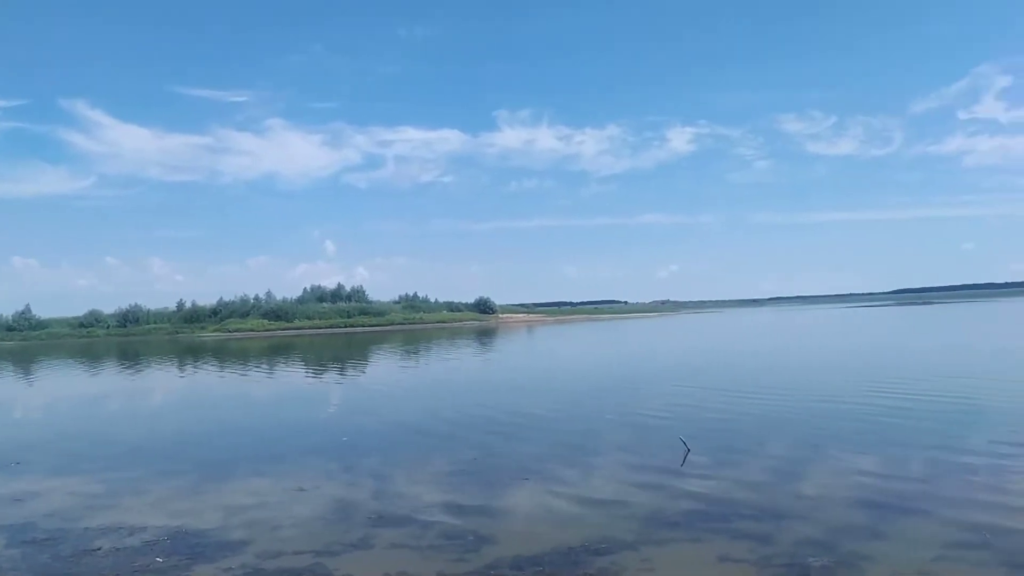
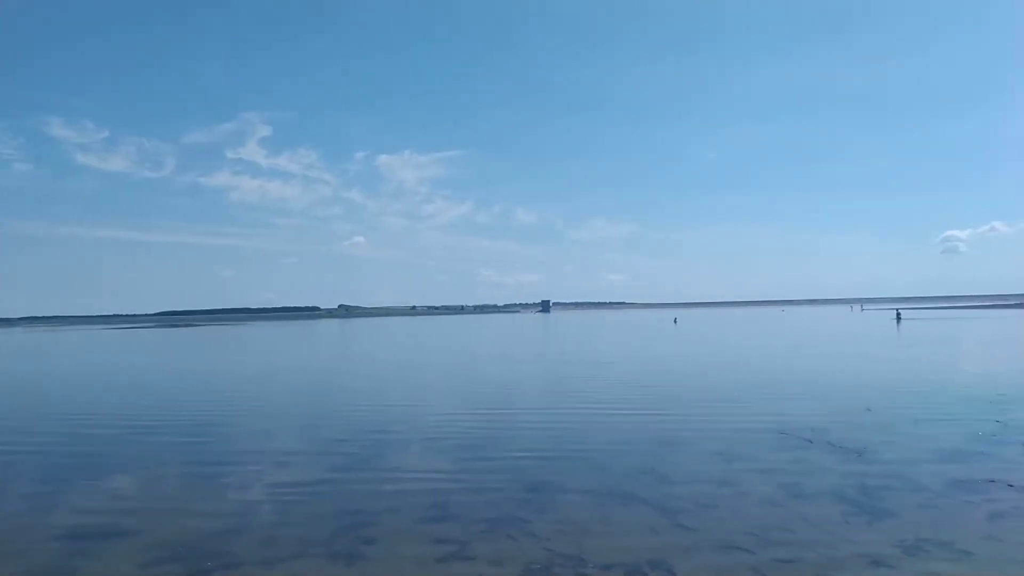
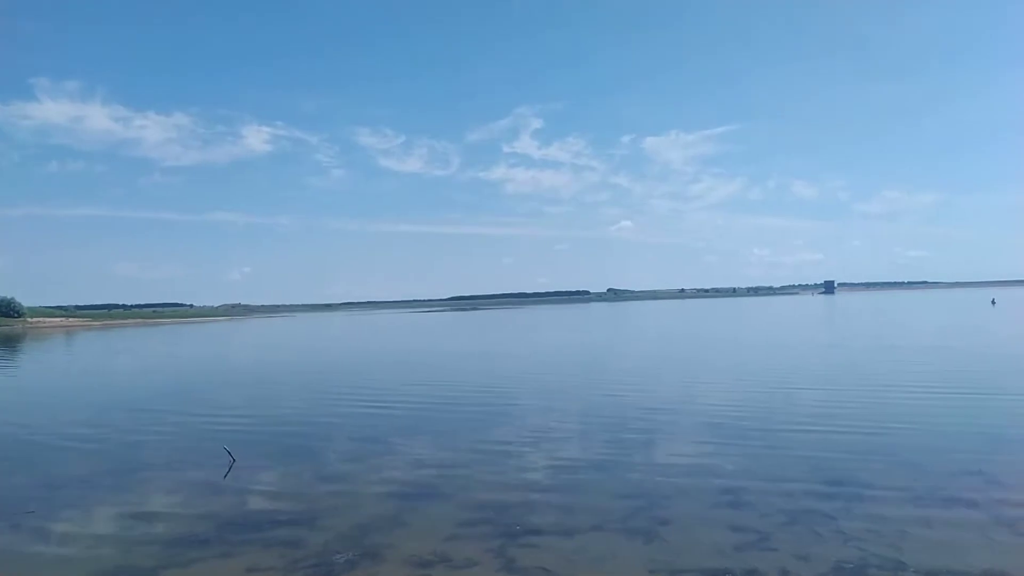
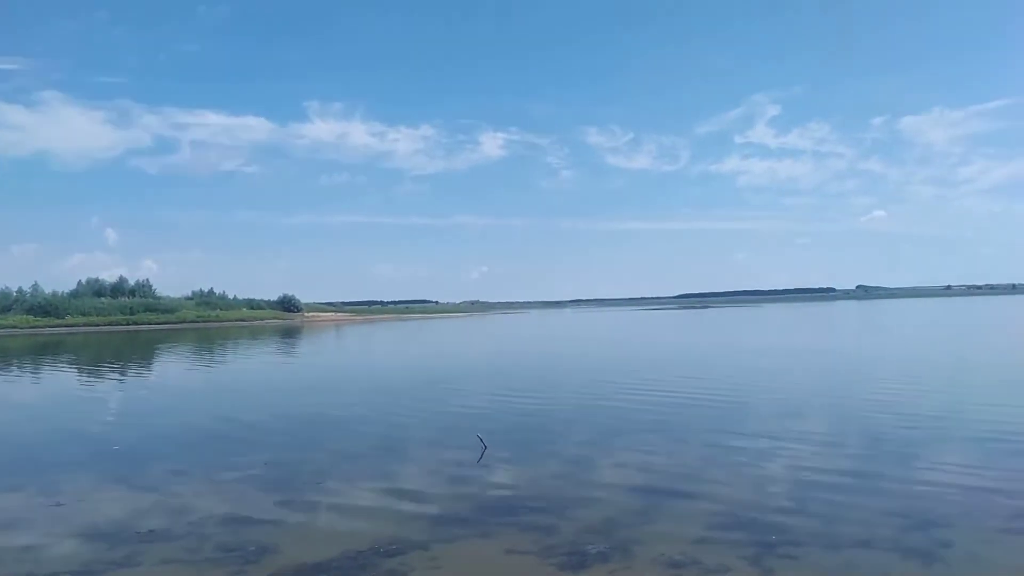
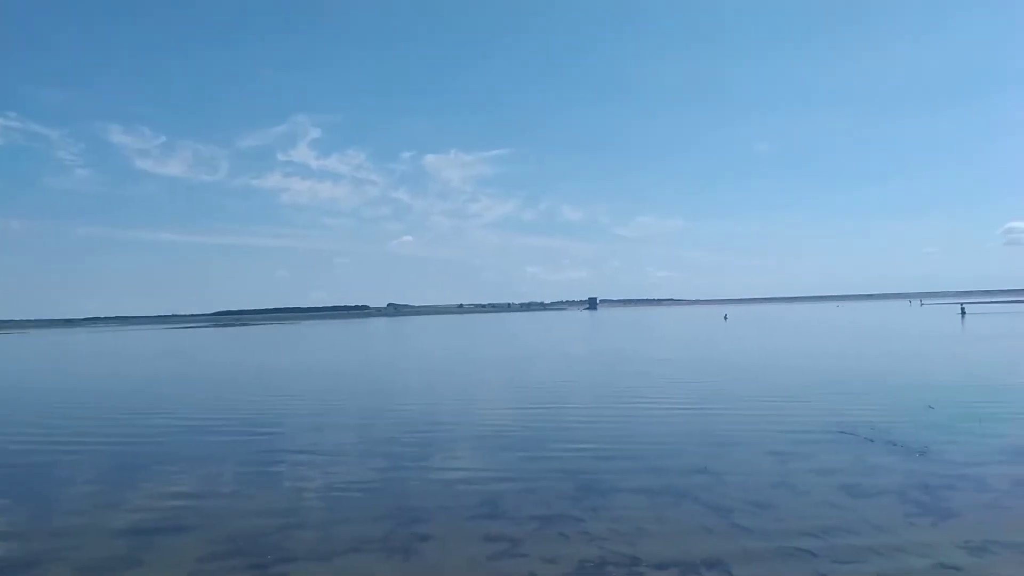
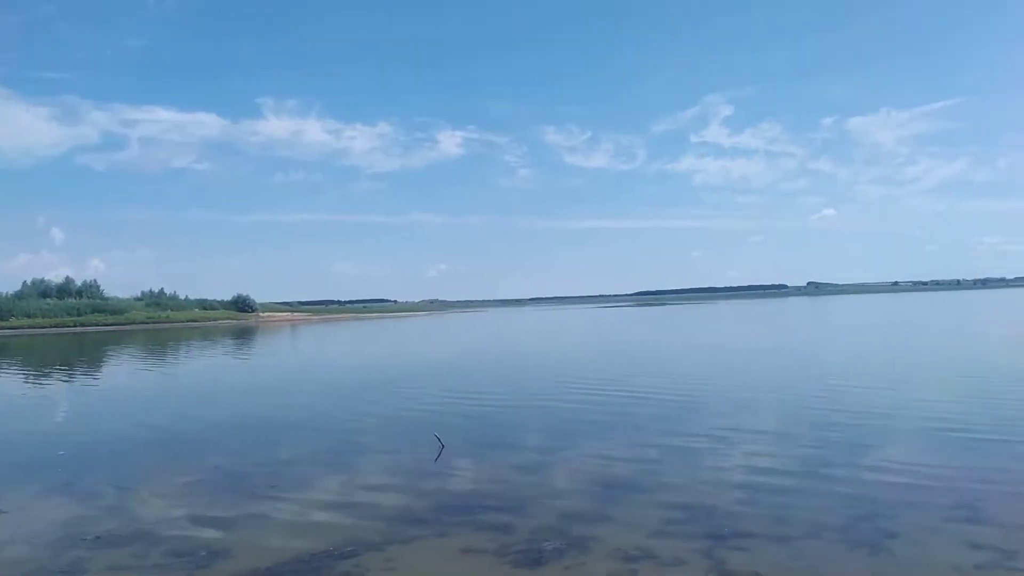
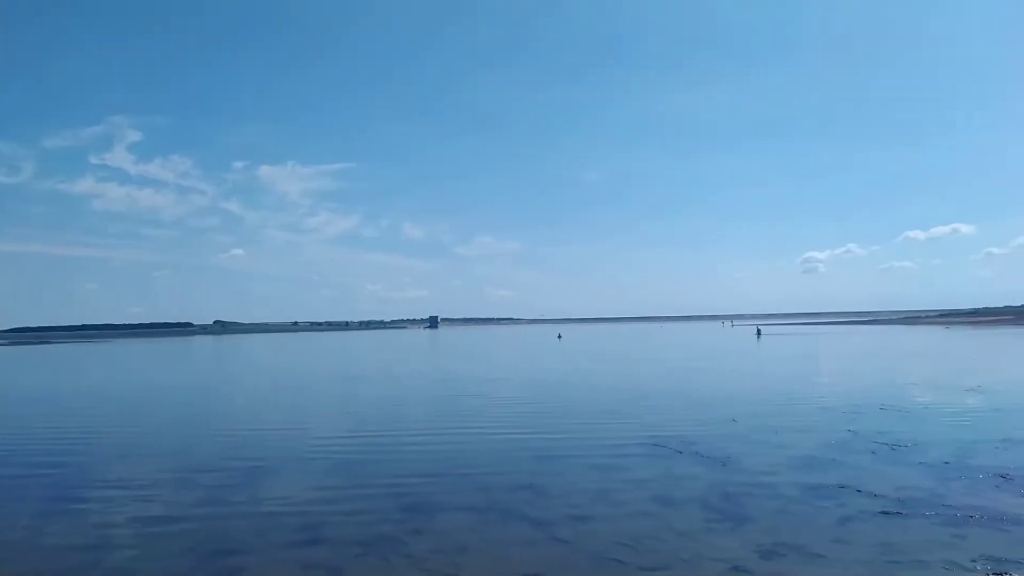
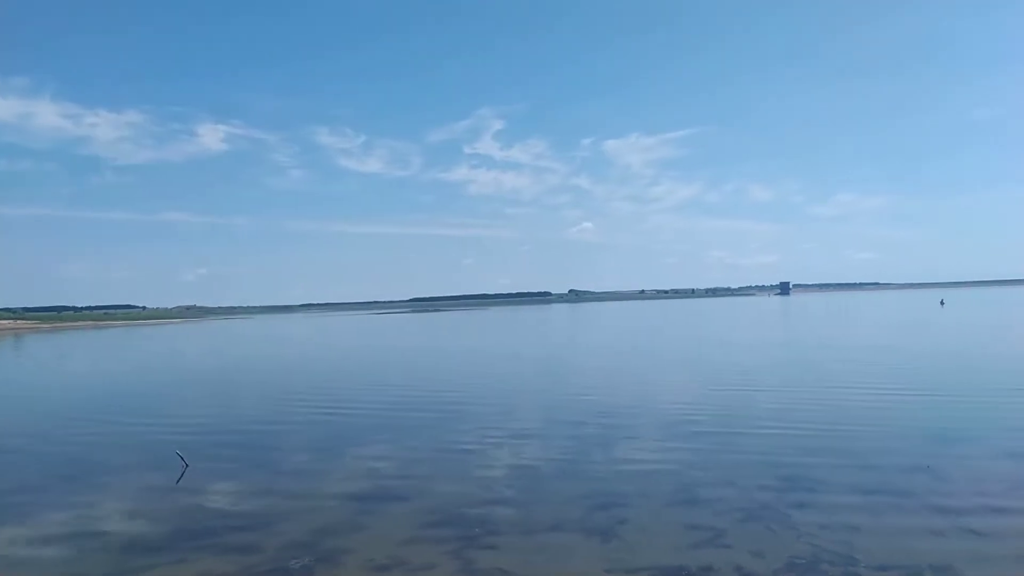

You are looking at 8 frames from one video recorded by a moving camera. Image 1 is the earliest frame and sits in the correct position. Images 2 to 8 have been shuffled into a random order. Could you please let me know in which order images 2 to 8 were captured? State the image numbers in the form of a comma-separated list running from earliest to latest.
4, 6, 3, 8, 5, 2, 7
